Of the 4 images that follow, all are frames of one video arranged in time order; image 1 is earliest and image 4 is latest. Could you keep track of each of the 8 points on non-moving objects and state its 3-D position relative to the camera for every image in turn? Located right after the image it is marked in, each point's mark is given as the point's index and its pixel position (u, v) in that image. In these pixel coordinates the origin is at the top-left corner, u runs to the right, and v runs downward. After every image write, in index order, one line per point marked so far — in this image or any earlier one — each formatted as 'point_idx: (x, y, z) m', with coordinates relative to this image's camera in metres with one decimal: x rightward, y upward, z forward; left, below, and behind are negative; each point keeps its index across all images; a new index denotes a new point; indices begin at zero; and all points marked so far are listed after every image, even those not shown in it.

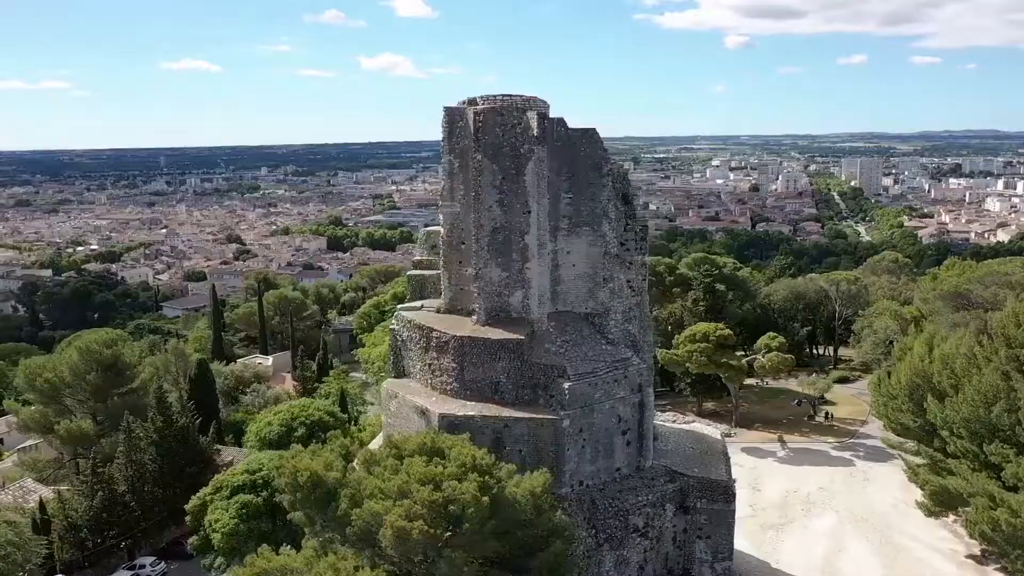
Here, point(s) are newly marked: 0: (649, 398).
0: (+2.2, -1.8, +14.6) m
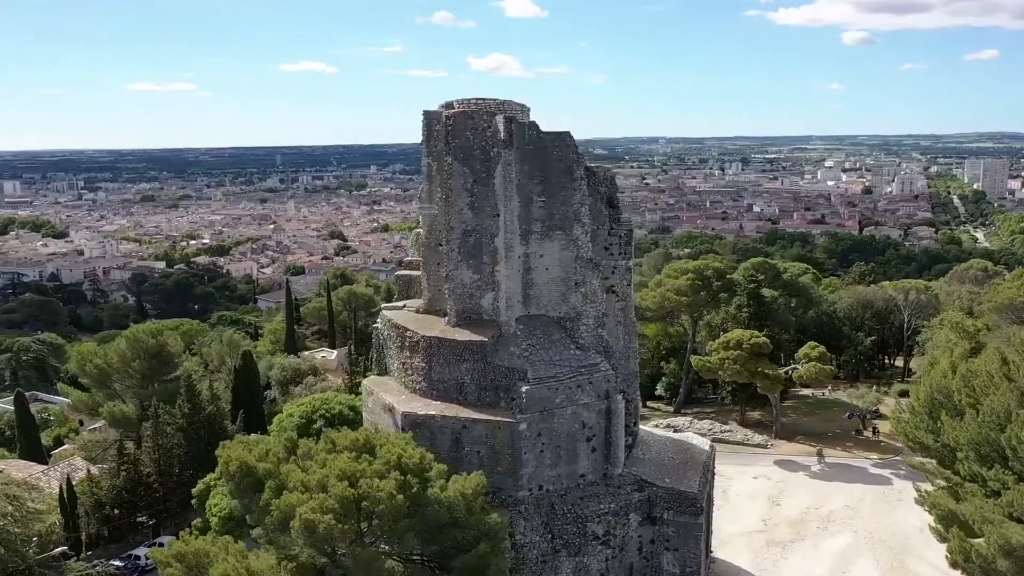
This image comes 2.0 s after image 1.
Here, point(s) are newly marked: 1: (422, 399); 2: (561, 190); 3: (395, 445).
0: (+1.7, -1.9, +14.5) m
1: (-1.5, -1.8, +14.6) m
2: (+0.8, +1.6, +14.6) m
3: (-1.6, -2.1, +12.0) m
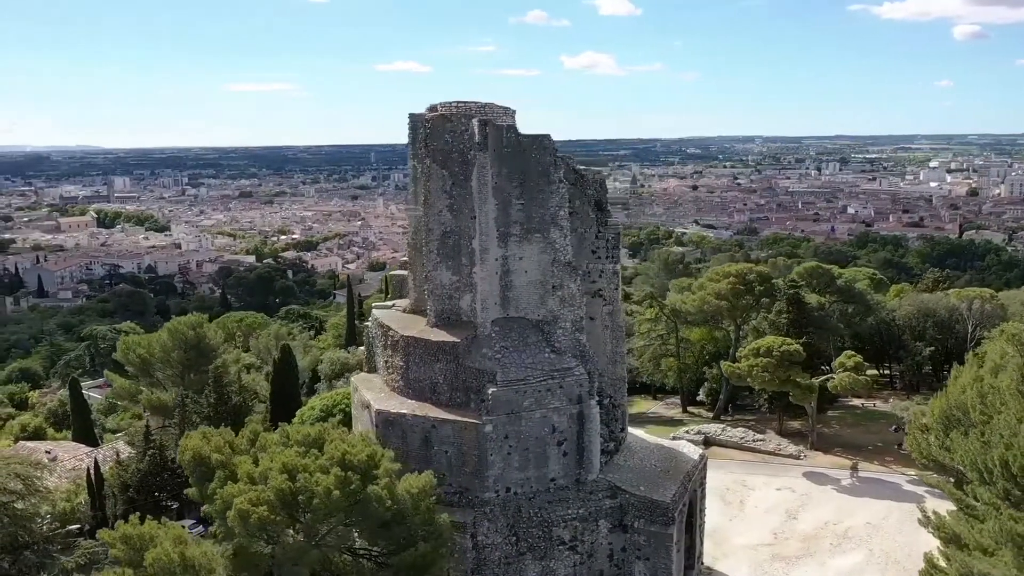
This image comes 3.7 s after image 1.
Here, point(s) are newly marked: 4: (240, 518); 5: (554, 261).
0: (+1.2, -2.0, +14.3) m
1: (-1.9, -1.8, +14.8) m
2: (+0.5, +1.6, +14.6) m
3: (-2.3, -2.1, +12.3) m
4: (-3.3, -2.8, +10.8) m
5: (+0.7, +0.4, +14.8) m
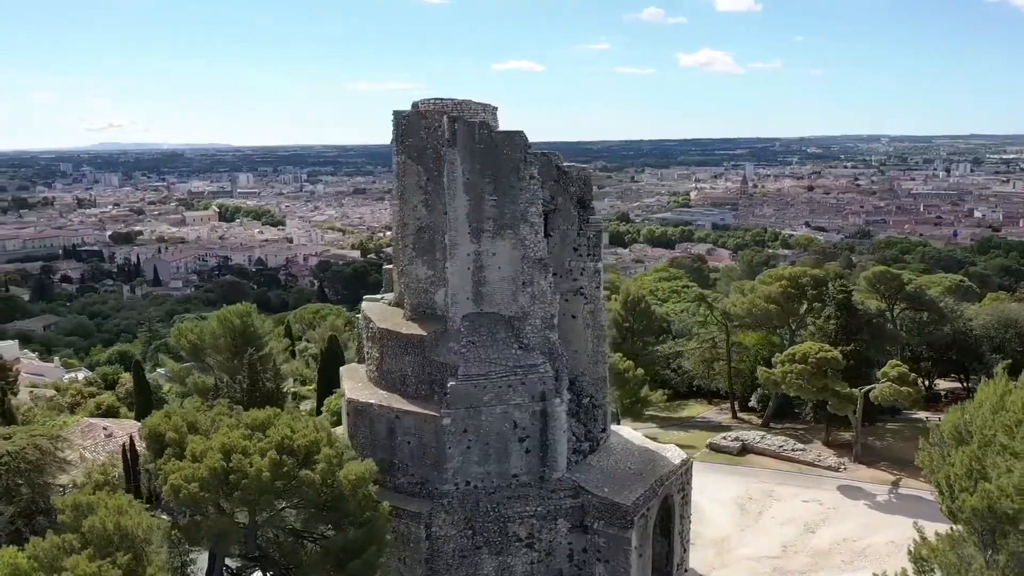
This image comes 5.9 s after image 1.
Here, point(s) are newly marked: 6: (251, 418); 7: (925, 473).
0: (+0.7, -1.9, +14.3) m
1: (-2.4, -1.7, +15.2) m
2: (0.0, +1.6, +14.6) m
3: (-3.1, -2.0, +12.7) m
4: (-4.3, -2.6, +11.4) m
5: (+0.2, +0.5, +14.8) m
6: (-3.7, -1.9, +12.7) m
7: (+7.7, -3.5, +16.4) m
